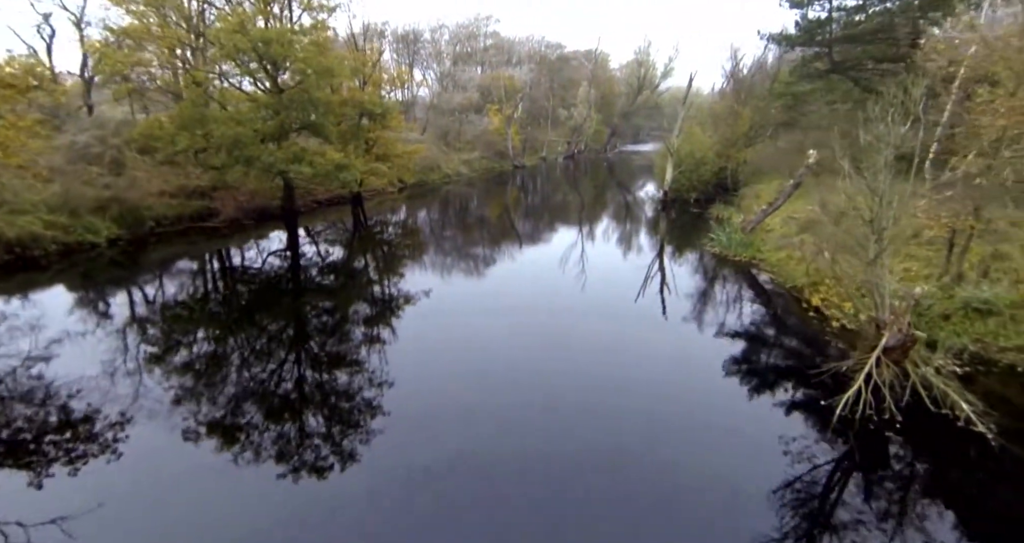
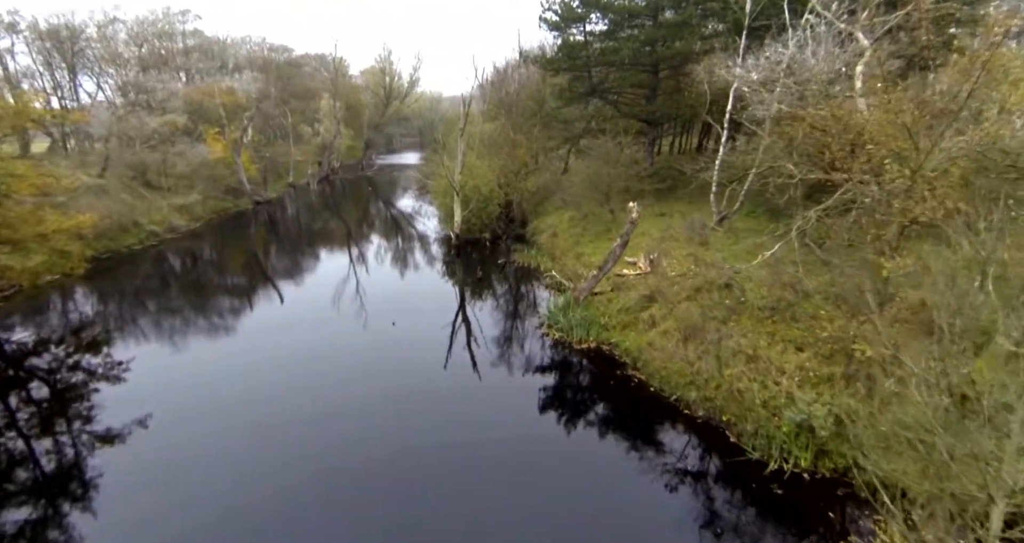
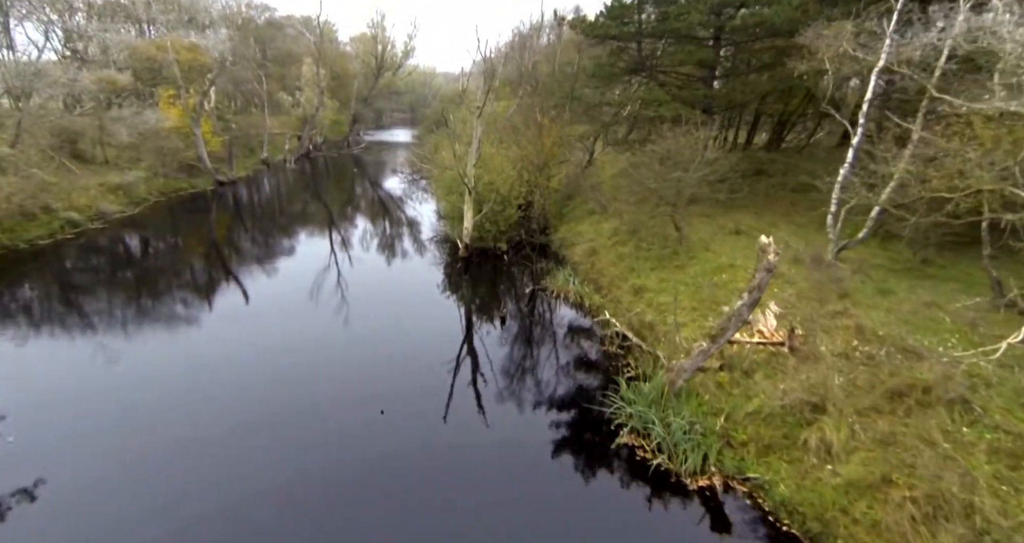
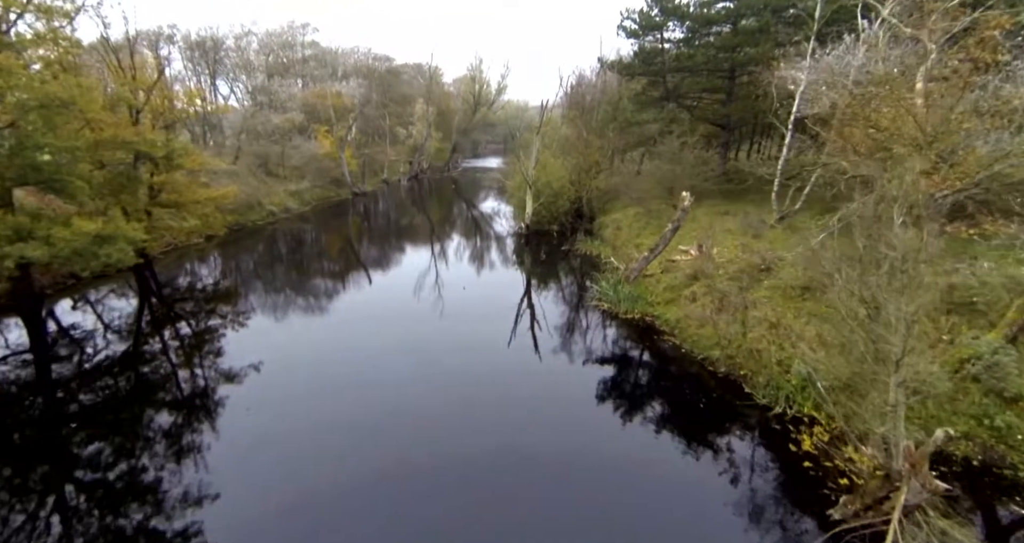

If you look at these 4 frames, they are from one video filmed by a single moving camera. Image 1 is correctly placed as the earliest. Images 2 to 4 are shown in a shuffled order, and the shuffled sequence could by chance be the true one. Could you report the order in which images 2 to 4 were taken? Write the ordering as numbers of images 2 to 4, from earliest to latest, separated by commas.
4, 2, 3
